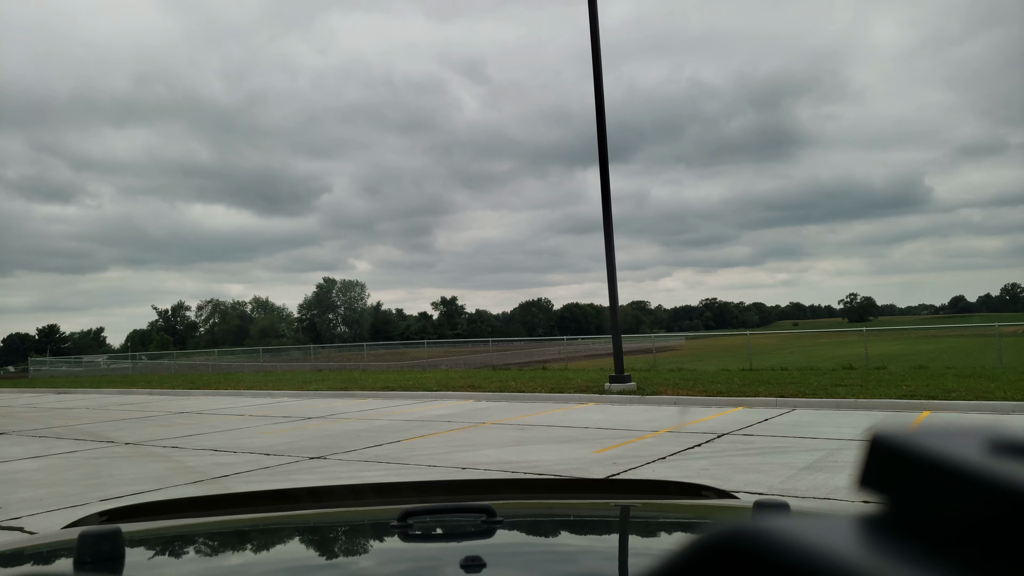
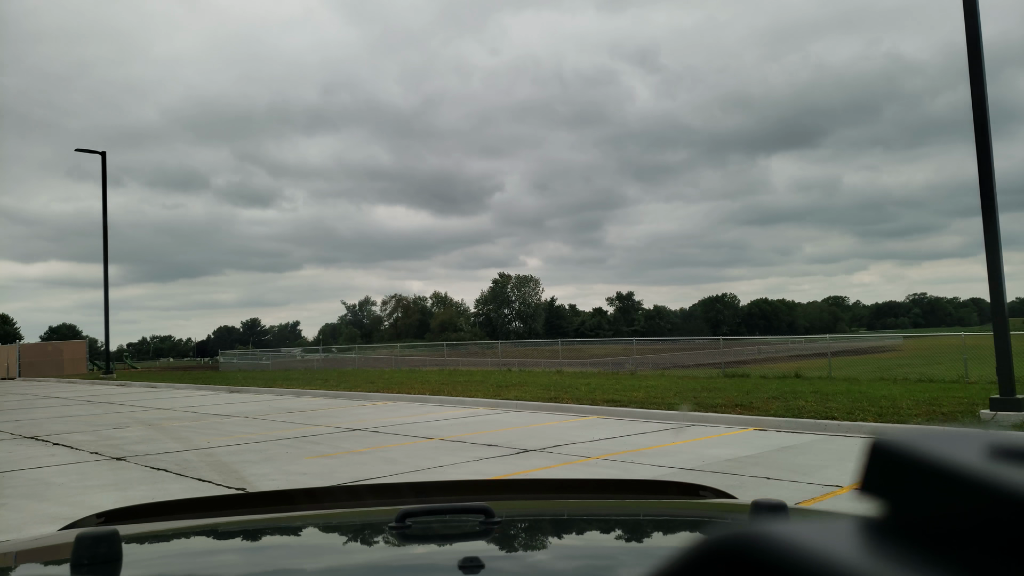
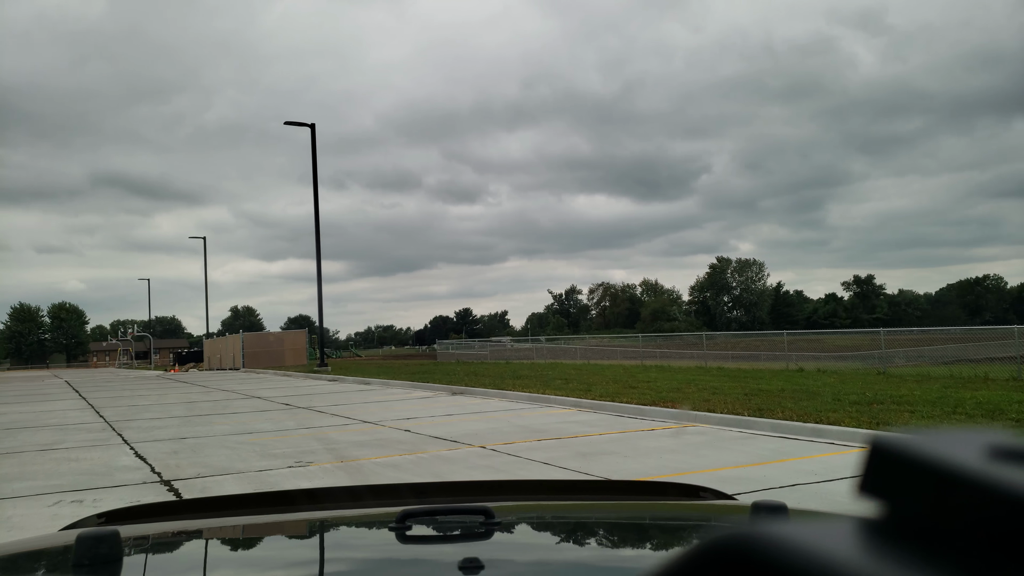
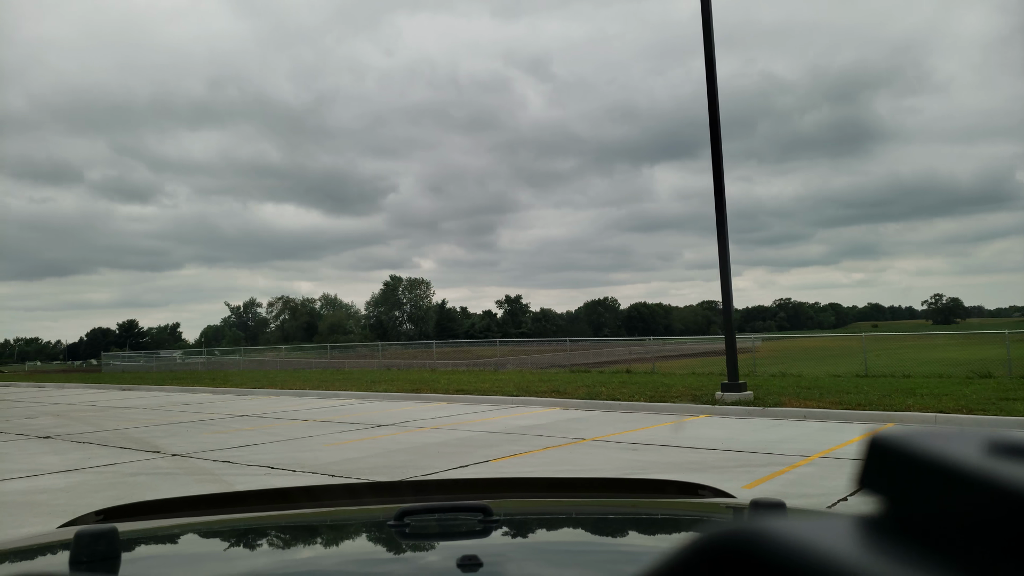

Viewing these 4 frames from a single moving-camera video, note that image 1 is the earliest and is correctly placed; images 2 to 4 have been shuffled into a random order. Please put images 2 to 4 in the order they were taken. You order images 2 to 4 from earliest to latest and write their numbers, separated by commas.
4, 2, 3
